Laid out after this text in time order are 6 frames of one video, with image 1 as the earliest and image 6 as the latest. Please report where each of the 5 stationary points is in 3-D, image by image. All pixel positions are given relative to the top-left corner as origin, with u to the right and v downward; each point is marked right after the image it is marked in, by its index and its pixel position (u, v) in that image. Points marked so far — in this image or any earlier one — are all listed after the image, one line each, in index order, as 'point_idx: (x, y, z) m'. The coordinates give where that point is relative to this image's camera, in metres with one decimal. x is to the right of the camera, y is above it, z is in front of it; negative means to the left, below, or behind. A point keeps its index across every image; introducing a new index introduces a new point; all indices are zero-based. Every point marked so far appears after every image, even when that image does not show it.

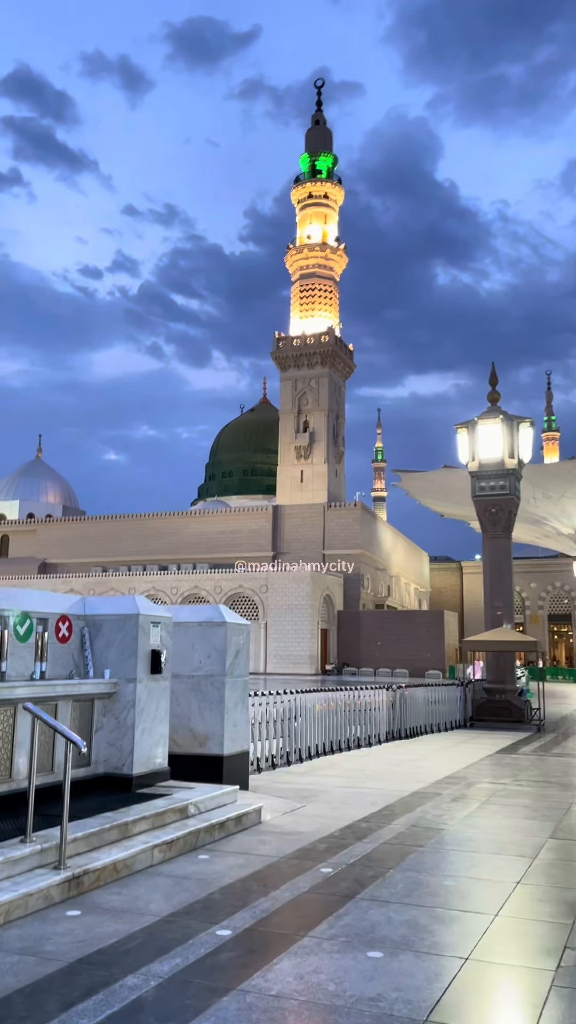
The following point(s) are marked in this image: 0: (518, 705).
0: (+4.6, -3.9, +17.2) m
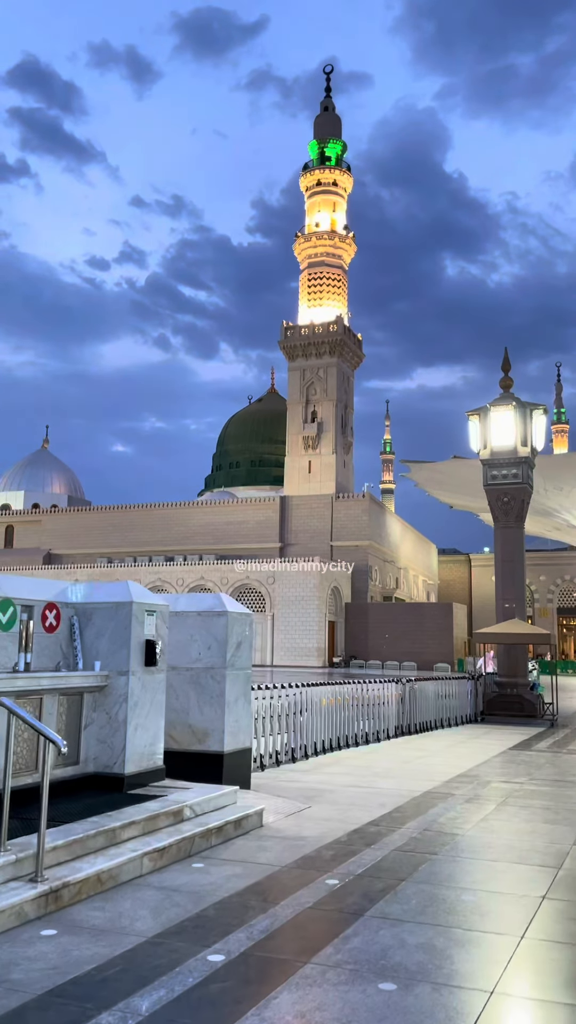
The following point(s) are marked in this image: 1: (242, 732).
0: (+4.7, -3.7, +16.8) m
1: (-0.4, -1.9, +7.5) m
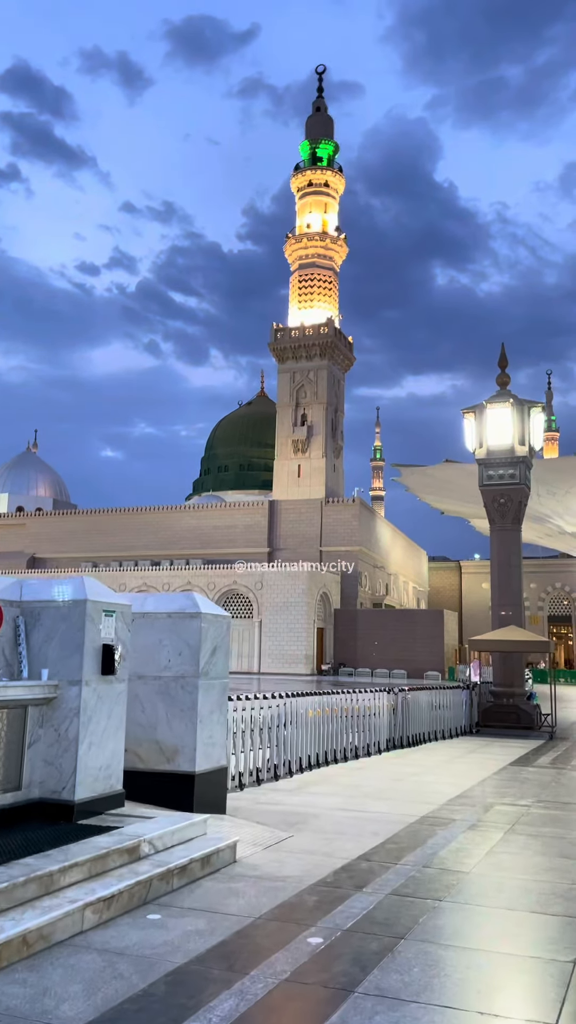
0: (+4.4, -3.7, +16.0) m
1: (-0.6, -1.8, +6.6) m
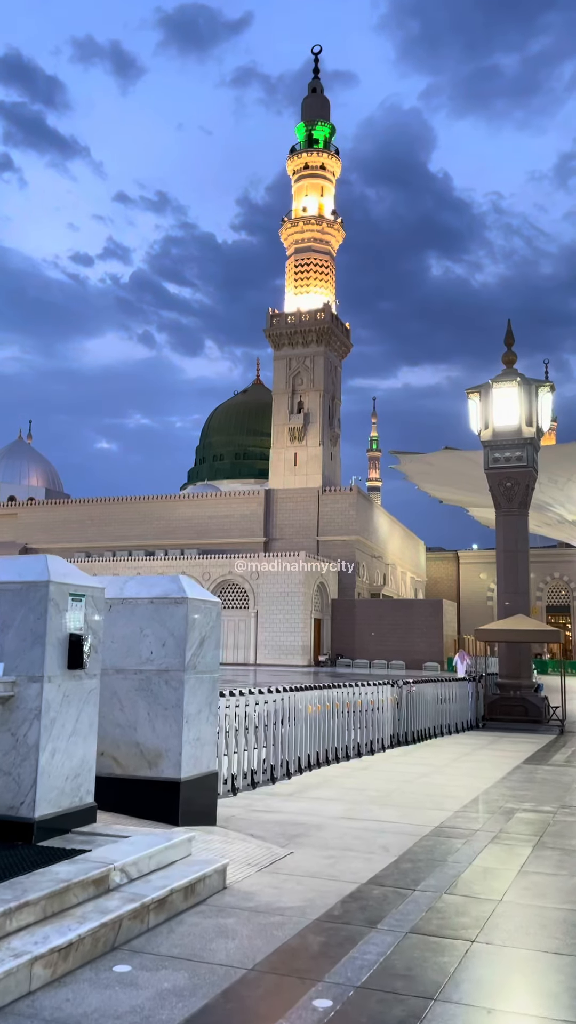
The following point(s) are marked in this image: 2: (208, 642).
0: (+4.4, -3.4, +15.3) m
1: (-0.6, -1.7, +5.9) m
2: (-0.6, -0.9, +6.0) m
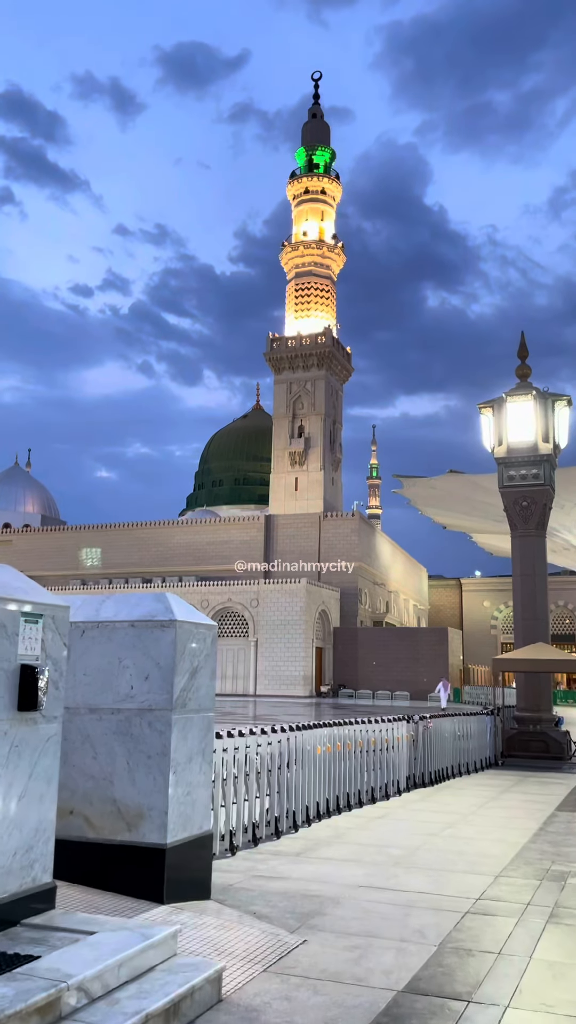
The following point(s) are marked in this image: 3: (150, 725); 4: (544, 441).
0: (+4.4, -3.8, +14.2) m
1: (-0.5, -1.7, +4.8) m
2: (-0.5, -0.9, +4.9) m
3: (-0.7, -1.2, +4.7) m
4: (+4.7, +1.3, +15.5) m
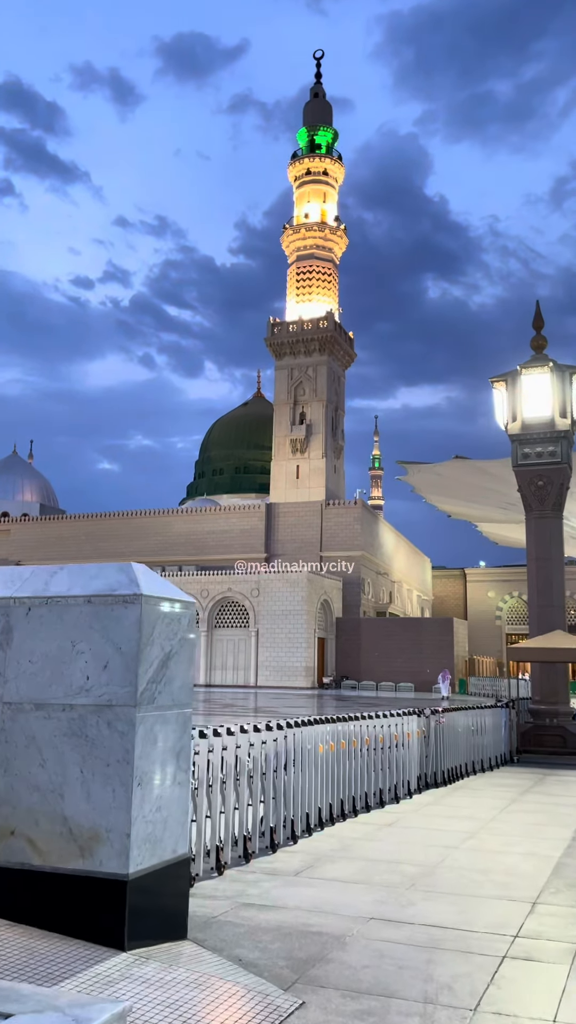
0: (+4.4, -3.4, +13.3) m
1: (-0.5, -1.5, +3.9) m
2: (-0.5, -0.7, +4.0) m
3: (-0.8, -0.9, +3.7) m
4: (+4.7, +1.6, +14.6) m
